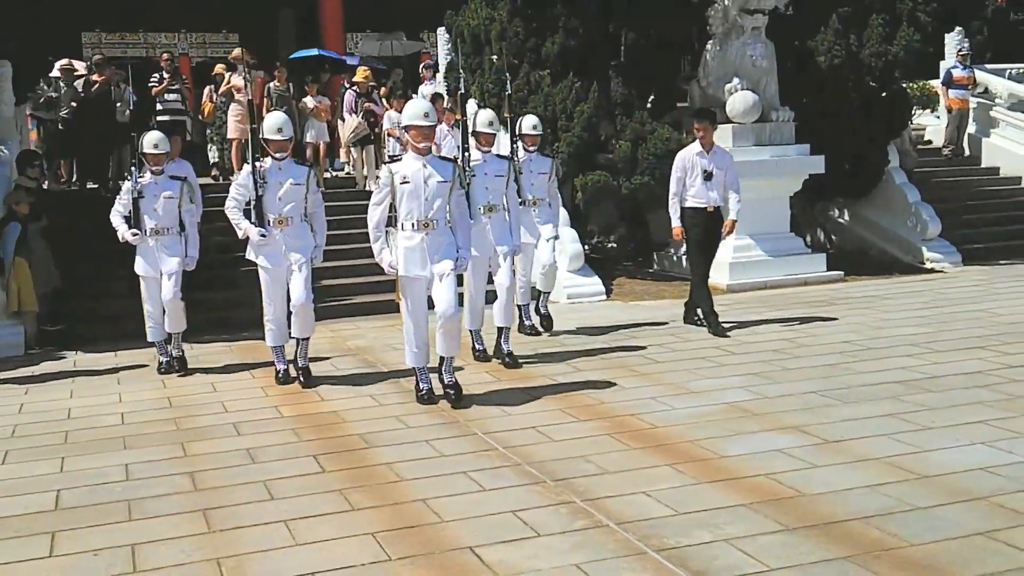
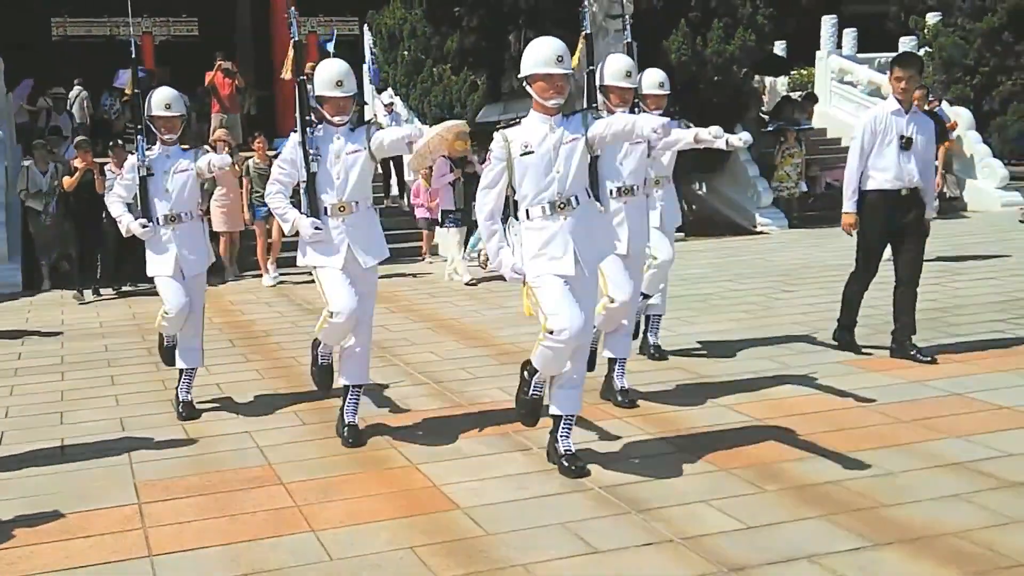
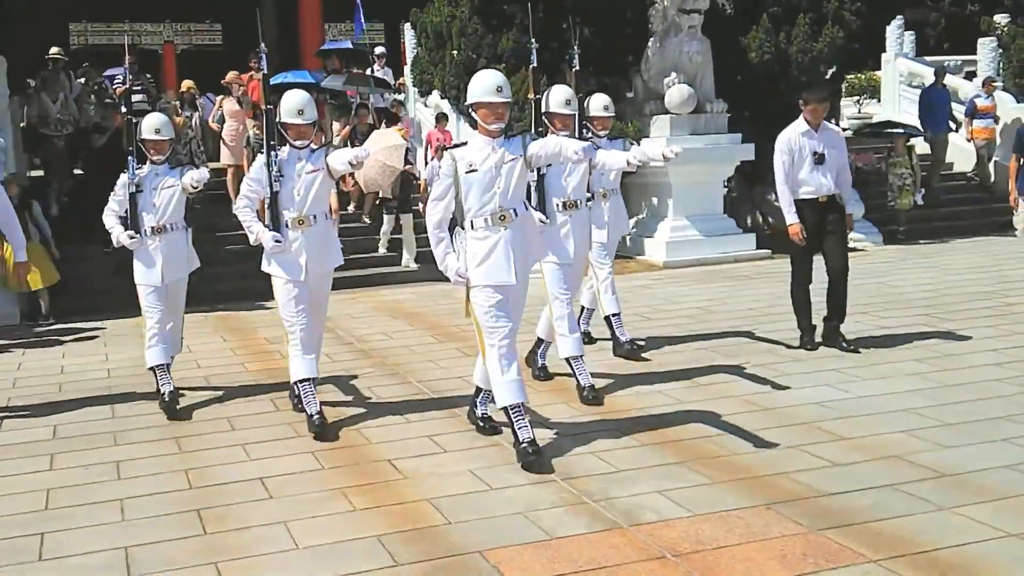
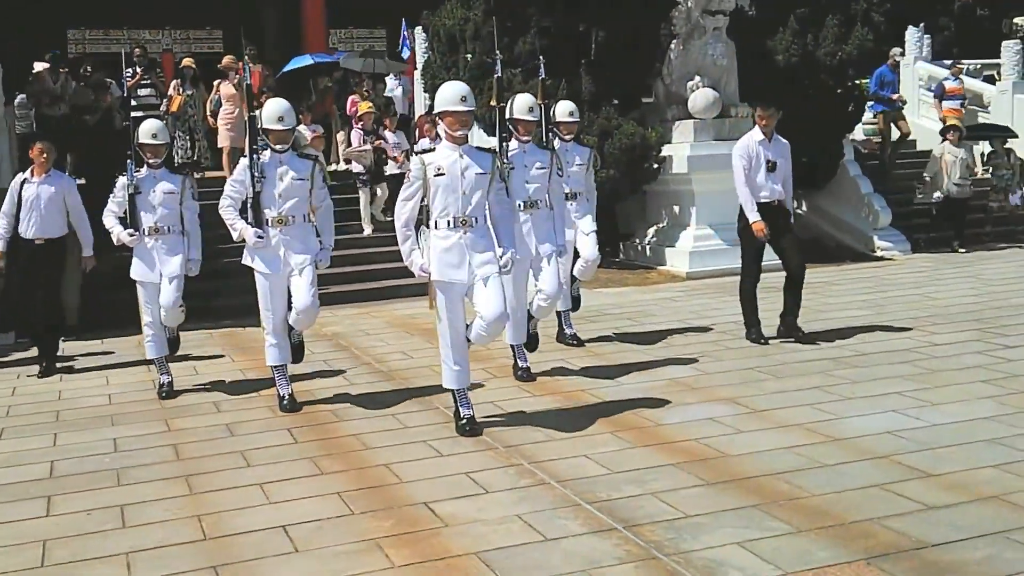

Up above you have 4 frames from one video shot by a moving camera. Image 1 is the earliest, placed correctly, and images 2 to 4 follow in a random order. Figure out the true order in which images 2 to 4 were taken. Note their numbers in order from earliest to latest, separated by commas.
4, 3, 2
